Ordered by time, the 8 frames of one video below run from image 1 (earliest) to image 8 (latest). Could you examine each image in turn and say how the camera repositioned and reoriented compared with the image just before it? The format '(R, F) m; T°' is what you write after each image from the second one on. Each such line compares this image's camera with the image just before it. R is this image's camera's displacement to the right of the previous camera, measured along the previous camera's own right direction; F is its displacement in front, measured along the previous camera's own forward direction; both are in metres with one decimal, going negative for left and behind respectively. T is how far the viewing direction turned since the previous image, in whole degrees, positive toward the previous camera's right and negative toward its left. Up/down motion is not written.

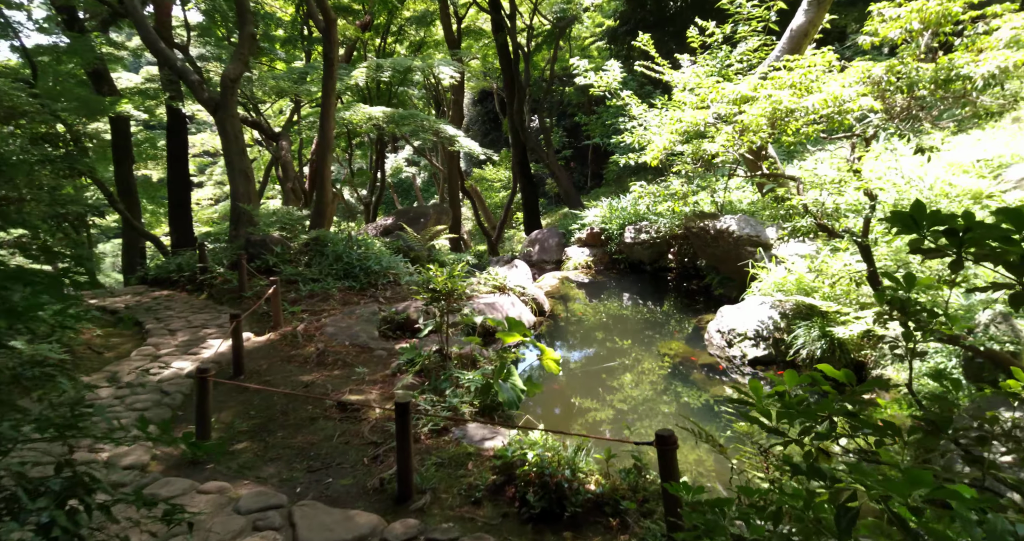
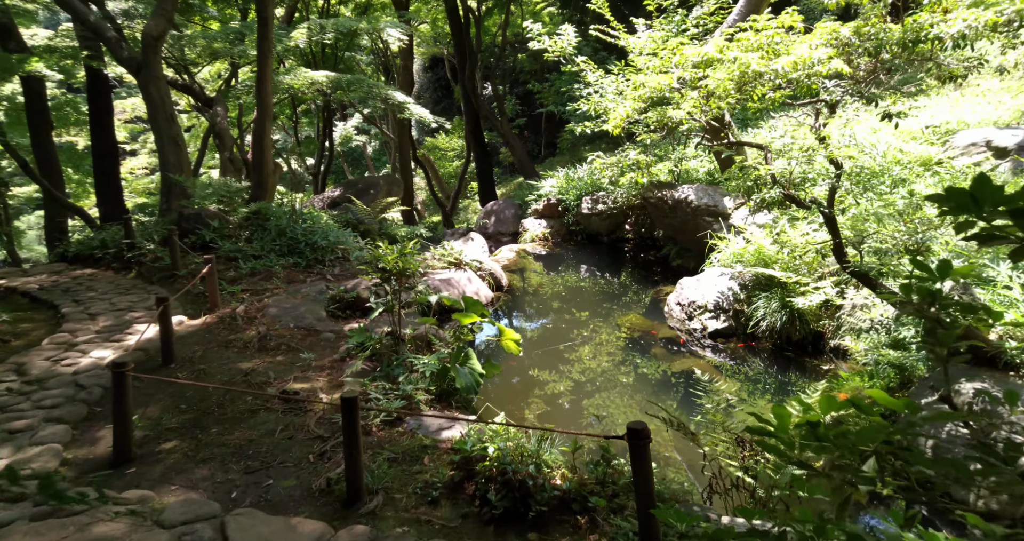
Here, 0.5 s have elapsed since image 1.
(0.0, +0.3) m; +4°
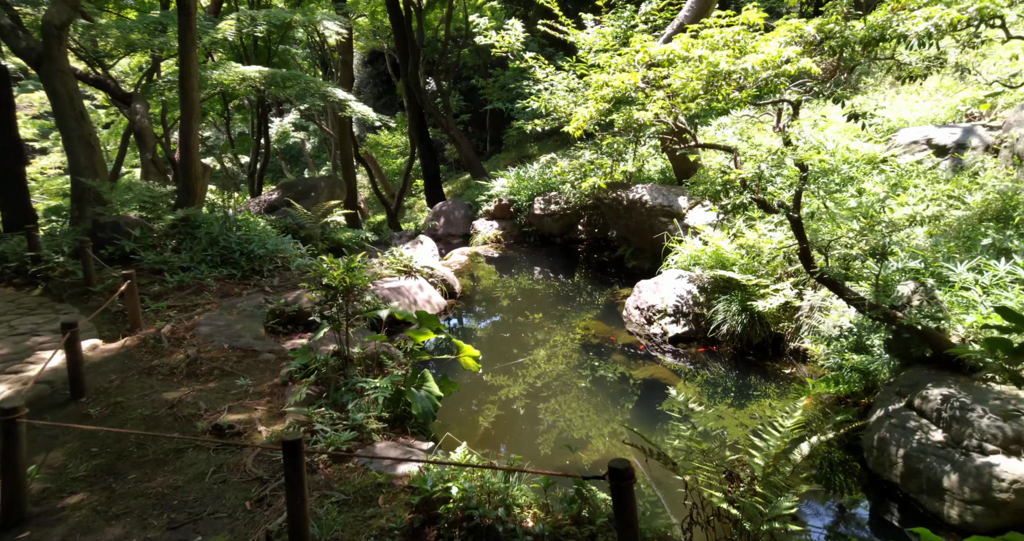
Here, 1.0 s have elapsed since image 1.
(-0.1, +0.3) m; +5°
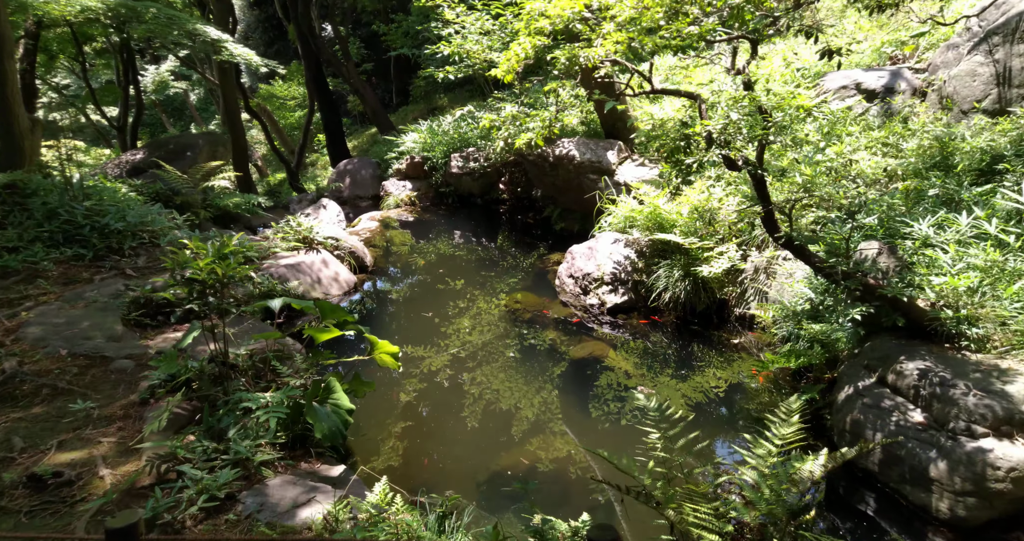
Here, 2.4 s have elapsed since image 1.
(0.0, +0.8) m; +8°
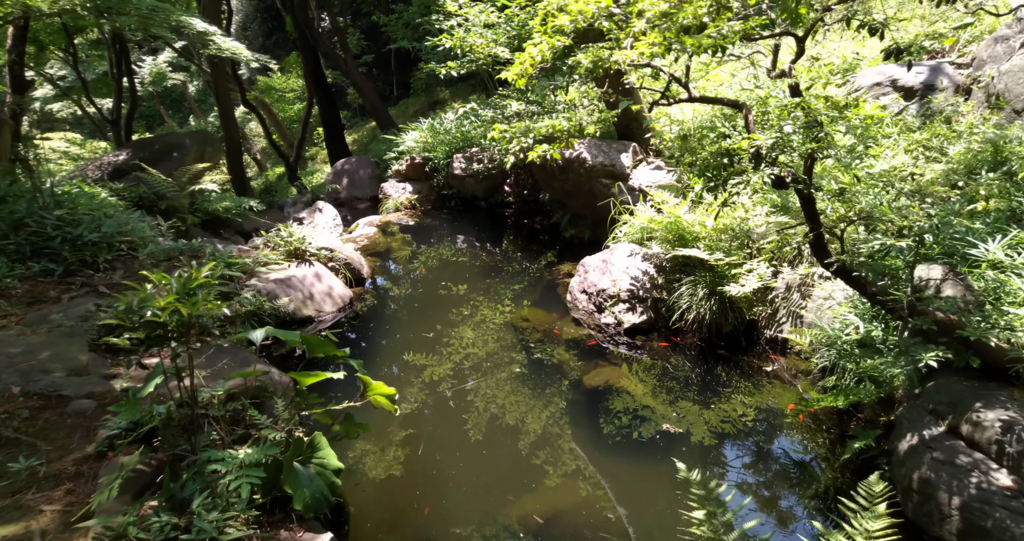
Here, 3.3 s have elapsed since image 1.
(-0.1, +0.5) m; 0°
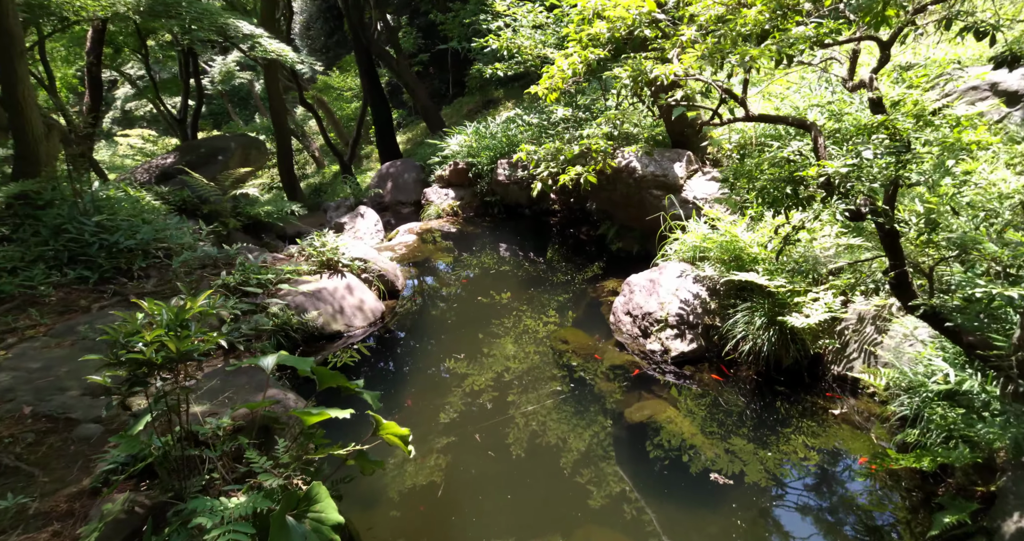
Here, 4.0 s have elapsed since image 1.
(+0.1, +0.3) m; -5°
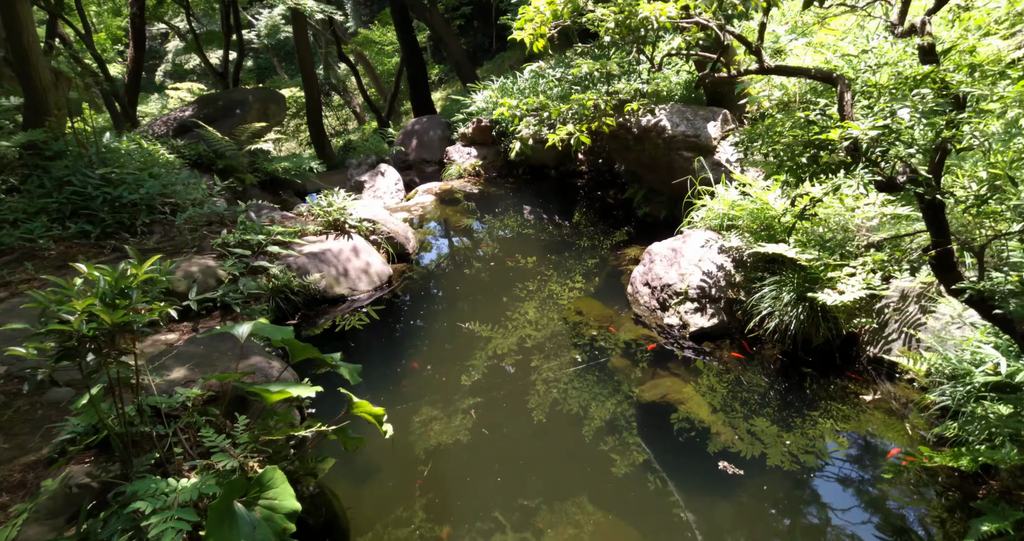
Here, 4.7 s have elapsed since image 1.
(+0.2, +0.3) m; -4°
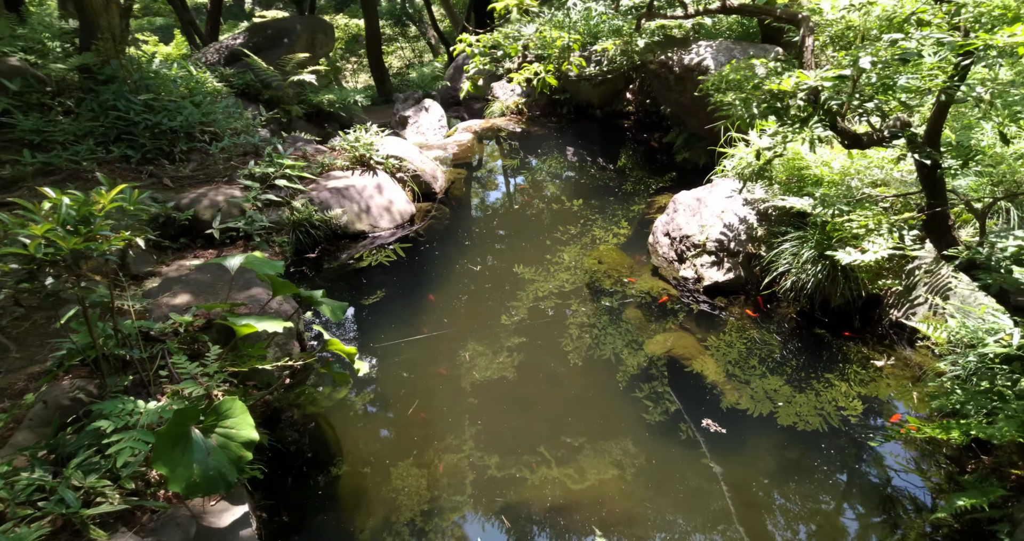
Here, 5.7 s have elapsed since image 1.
(+0.4, +0.1) m; -7°
